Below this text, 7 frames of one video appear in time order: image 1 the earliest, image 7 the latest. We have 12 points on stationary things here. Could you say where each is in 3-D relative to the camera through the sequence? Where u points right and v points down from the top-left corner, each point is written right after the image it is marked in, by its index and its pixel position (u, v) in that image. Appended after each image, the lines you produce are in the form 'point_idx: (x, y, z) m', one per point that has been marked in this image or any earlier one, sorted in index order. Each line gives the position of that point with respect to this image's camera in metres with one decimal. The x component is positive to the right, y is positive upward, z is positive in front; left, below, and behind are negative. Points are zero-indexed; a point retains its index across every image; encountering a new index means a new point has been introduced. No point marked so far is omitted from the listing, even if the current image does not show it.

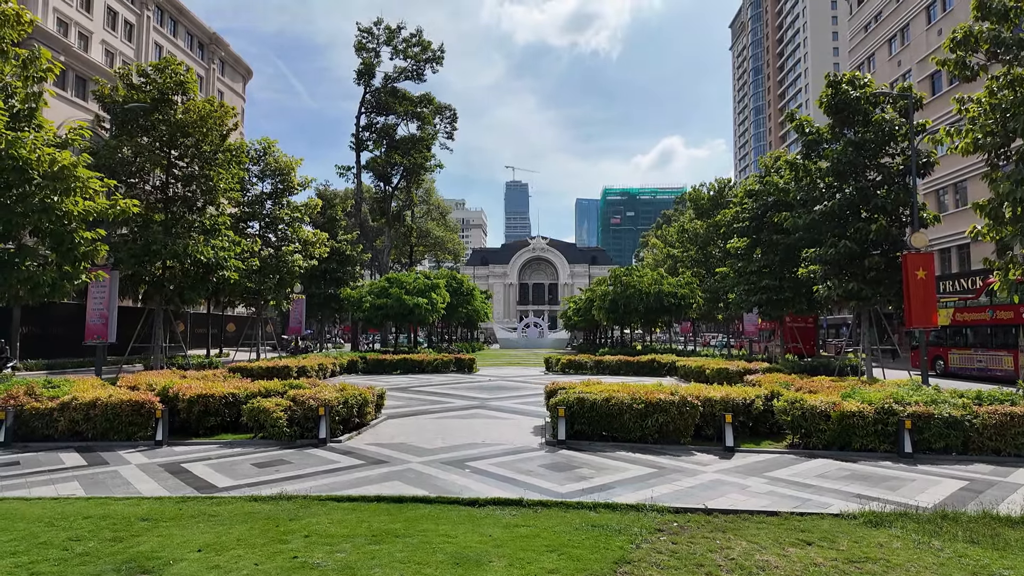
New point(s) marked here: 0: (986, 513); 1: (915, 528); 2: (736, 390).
0: (+4.0, -1.9, +5.2) m
1: (+3.2, -1.9, +4.9) m
2: (+3.3, -1.5, +9.1) m
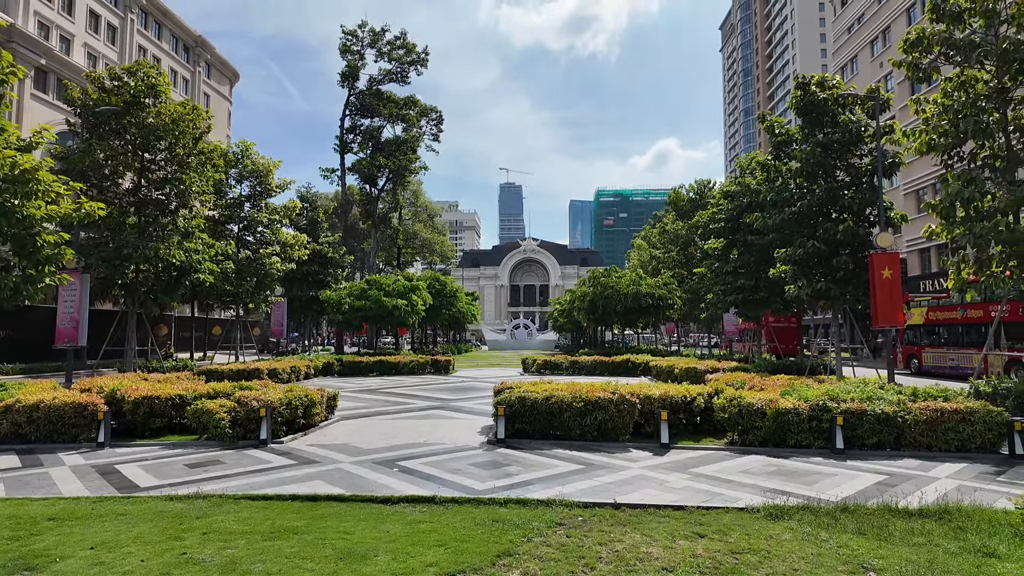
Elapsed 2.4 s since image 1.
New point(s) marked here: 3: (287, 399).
0: (+3.3, -1.9, +5.3) m
1: (+2.4, -1.9, +5.0) m
2: (+2.5, -1.5, +9.2) m
3: (-3.3, -1.6, +8.8) m
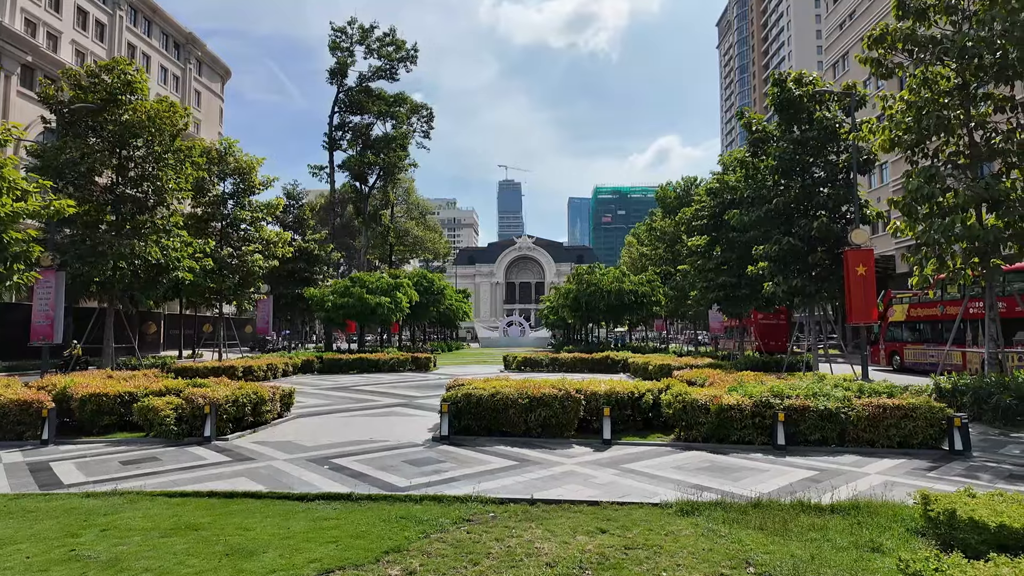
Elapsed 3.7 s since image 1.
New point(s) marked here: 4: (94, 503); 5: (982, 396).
0: (+2.5, -1.9, +5.3) m
1: (+1.7, -1.9, +5.0) m
2: (+1.7, -1.5, +9.2) m
3: (-4.0, -1.6, +8.8) m
4: (-3.6, -1.9, +5.3) m
5: (+8.5, -1.9, +11.1) m
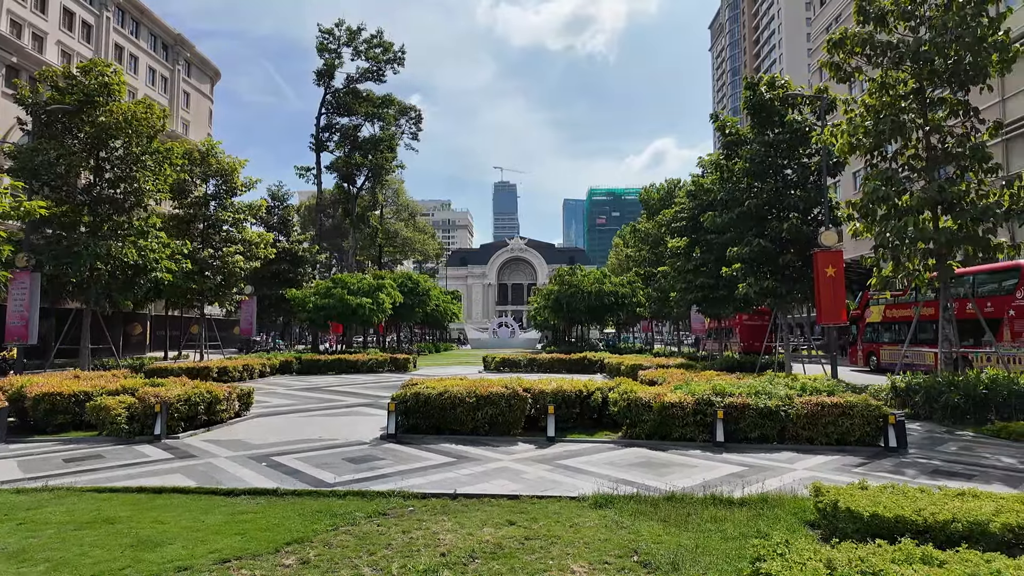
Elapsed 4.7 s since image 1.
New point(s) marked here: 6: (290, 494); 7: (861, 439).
0: (+1.8, -1.9, +5.5) m
1: (+1.0, -1.9, +5.2) m
2: (+1.0, -1.5, +9.4) m
3: (-4.8, -1.6, +8.9) m
4: (-4.3, -1.9, +5.4) m
5: (+7.8, -2.0, +11.3) m
6: (-2.0, -1.9, +5.6) m
7: (+4.7, -2.0, +8.2) m
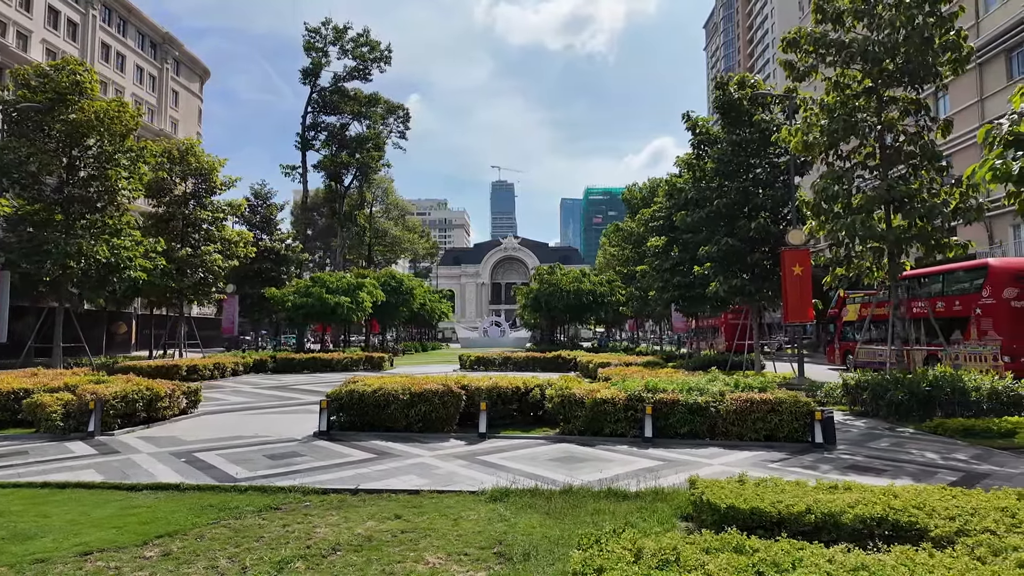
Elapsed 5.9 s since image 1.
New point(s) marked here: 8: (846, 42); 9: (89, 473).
0: (+0.9, -1.8, +5.5) m
1: (+0.1, -1.8, +5.2) m
2: (+0.1, -1.4, +9.4) m
3: (-5.7, -1.5, +9.0) m
4: (-5.2, -1.8, +5.4) m
5: (+6.8, -1.9, +11.4) m
6: (-2.9, -1.8, +5.6) m
7: (+3.8, -2.0, +8.3) m
8: (+7.2, +5.3, +13.2) m
9: (-4.3, -1.9, +6.2) m
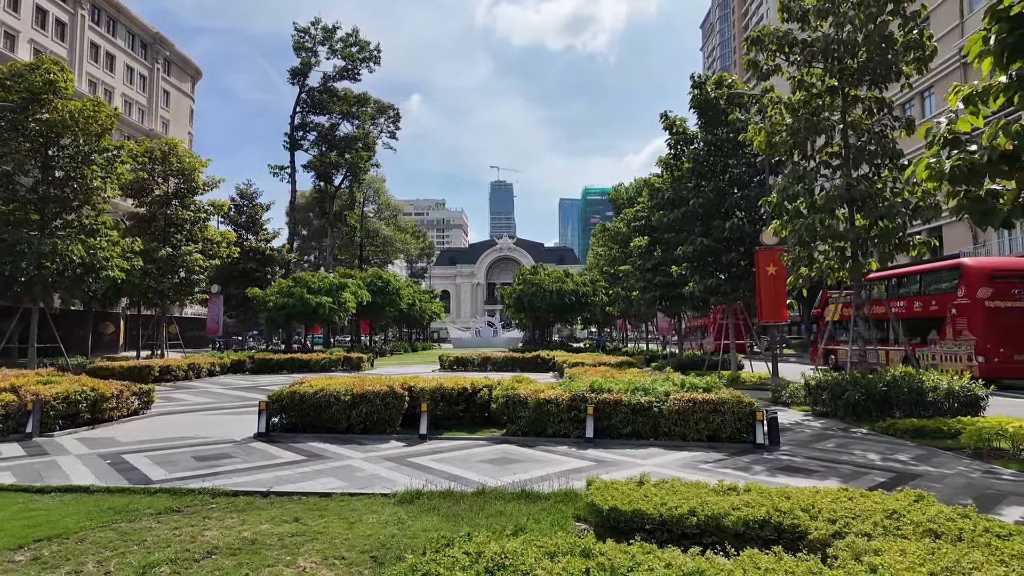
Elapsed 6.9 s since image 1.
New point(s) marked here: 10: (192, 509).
0: (+0.1, -1.8, +5.5) m
1: (-0.7, -1.8, +5.2) m
2: (-0.7, -1.4, +9.4) m
3: (-6.5, -1.5, +8.9) m
4: (-6.0, -1.8, +5.3) m
5: (+6.0, -1.9, +11.3) m
6: (-3.7, -1.8, +5.5) m
7: (+3.0, -2.0, +8.2) m
8: (+6.4, +5.3, +13.2) m
9: (-5.1, -1.9, +6.2) m
10: (-2.7, -1.8, +5.1) m
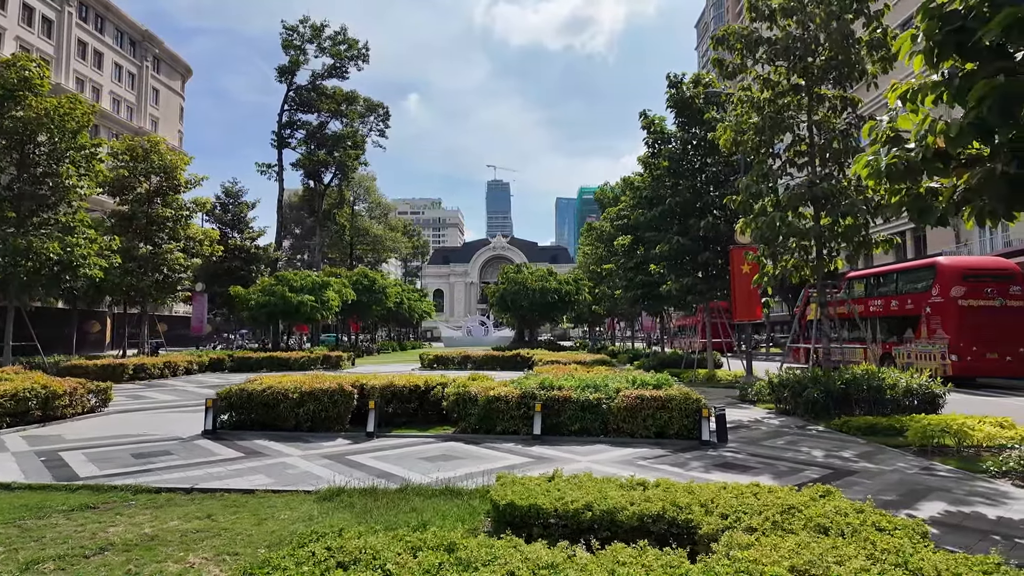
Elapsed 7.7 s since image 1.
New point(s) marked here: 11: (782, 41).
0: (-0.6, -1.8, +5.5) m
1: (-1.4, -1.8, +5.1) m
2: (-1.4, -1.4, +9.3) m
3: (-7.2, -1.5, +8.8) m
4: (-6.7, -1.8, +5.3) m
5: (+5.3, -1.9, +11.3) m
6: (-4.4, -1.8, +5.5) m
7: (+2.3, -2.0, +8.2) m
8: (+5.7, +5.4, +13.2) m
9: (-5.8, -1.8, +6.1) m
10: (-3.3, -1.8, +5.1) m
11: (+5.7, +5.2, +13.0) m
